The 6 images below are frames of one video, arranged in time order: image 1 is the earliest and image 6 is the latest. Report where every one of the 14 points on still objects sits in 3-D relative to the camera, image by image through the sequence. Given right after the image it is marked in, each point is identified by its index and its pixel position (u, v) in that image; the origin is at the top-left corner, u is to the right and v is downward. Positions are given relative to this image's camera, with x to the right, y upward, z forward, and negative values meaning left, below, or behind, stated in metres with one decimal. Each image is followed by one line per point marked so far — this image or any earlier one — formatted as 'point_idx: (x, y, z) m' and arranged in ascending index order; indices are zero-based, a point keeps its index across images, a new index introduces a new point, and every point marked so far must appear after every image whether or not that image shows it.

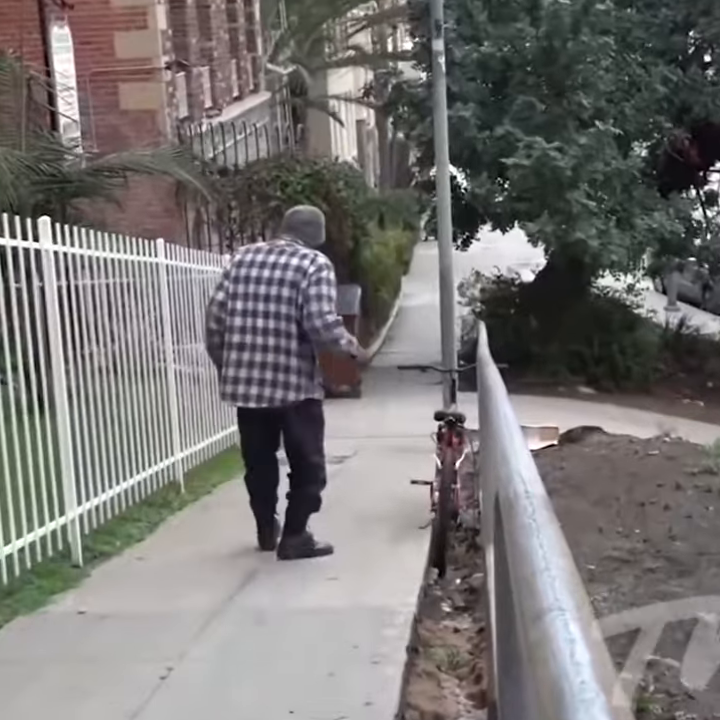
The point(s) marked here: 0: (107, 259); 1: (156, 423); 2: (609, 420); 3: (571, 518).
0: (-1.6, +0.7, +11.5) m
1: (-1.4, -0.4, +12.2) m
2: (+2.3, -0.6, +16.2) m
3: (+1.5, -1.1, +12.0) m
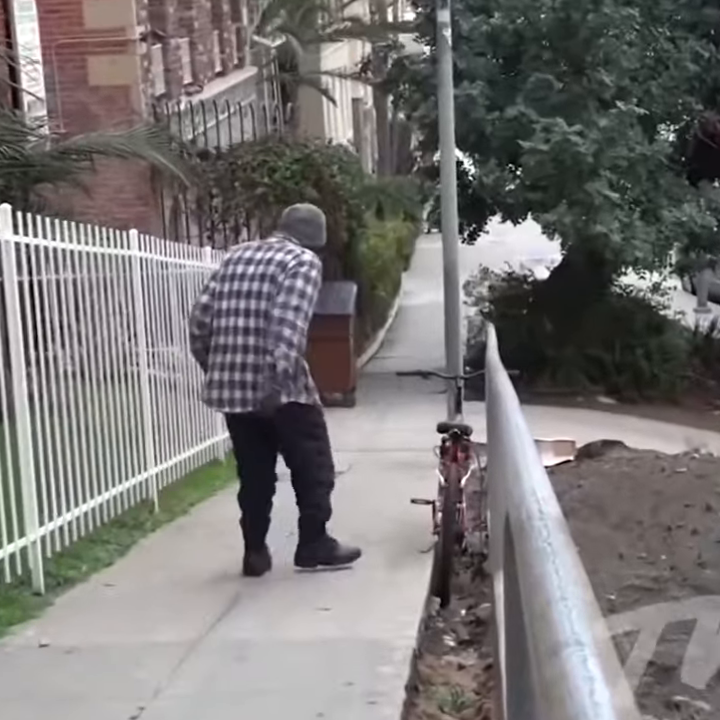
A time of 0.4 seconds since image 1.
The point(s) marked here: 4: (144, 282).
0: (-1.6, +0.6, +10.3) m
1: (-1.4, -0.5, +11.0) m
2: (+2.3, -0.7, +15.0) m
3: (+1.4, -1.1, +10.7) m
4: (-1.4, +0.5, +11.1) m
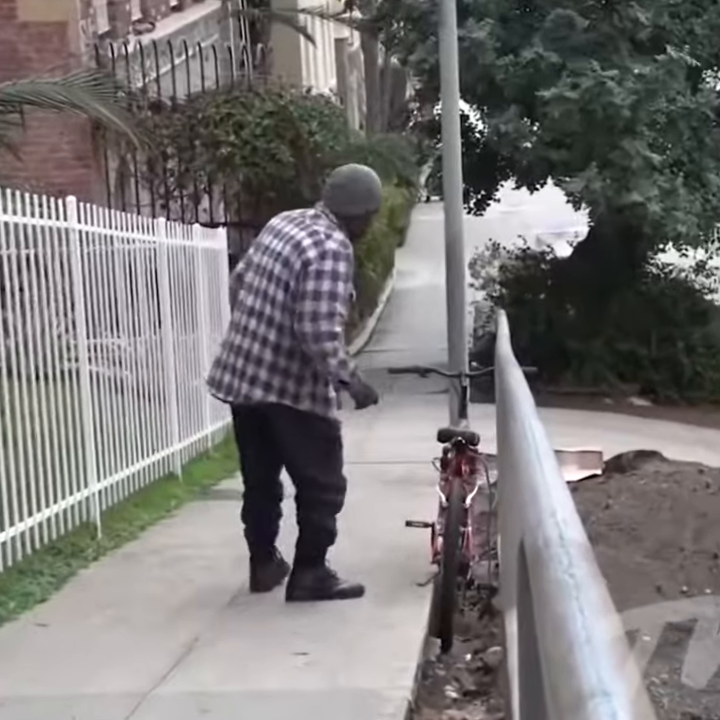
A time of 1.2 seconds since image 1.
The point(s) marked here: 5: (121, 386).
0: (-1.7, +0.7, +8.4) m
1: (-1.5, -0.4, +9.1) m
2: (+2.2, -0.6, +13.1) m
3: (+1.3, -1.1, +8.9) m
4: (-1.4, +0.5, +9.2) m
5: (-1.3, -0.2, +9.6) m
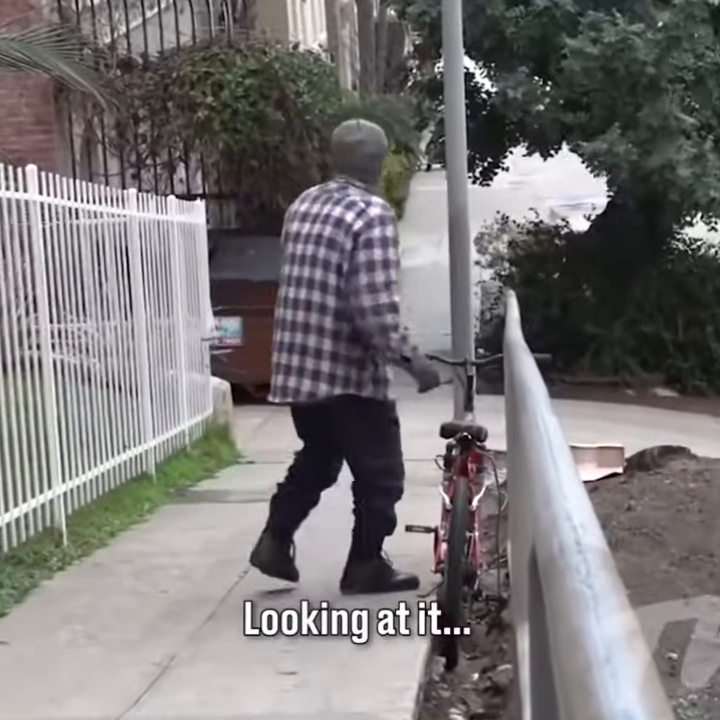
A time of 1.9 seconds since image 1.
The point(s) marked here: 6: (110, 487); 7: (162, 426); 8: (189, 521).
0: (-1.8, +0.7, +7.5) m
1: (-1.5, -0.4, +8.2) m
2: (+2.2, -0.5, +12.1) m
3: (+1.3, -1.0, +7.9) m
4: (-1.5, +0.6, +8.3) m
5: (-1.4, -0.1, +8.7) m
6: (-1.3, -0.7, +9.0) m
7: (-1.1, -0.4, +9.8) m
8: (-0.9, -0.8, +8.8) m
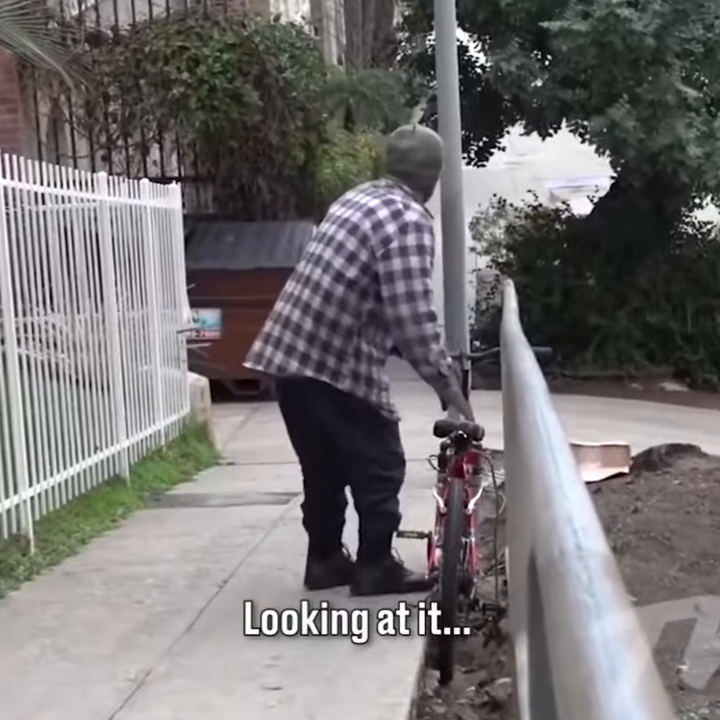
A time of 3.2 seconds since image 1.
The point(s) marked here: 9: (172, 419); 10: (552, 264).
0: (-1.8, +0.7, +7.0) m
1: (-1.6, -0.4, +7.6) m
2: (+2.2, -0.5, +11.6) m
3: (+1.3, -1.0, +7.4) m
4: (-1.5, +0.6, +7.8) m
5: (-1.4, -0.1, +8.2) m
6: (-1.4, -0.6, +8.5) m
7: (-1.2, -0.4, +9.3) m
8: (-0.9, -0.8, +8.3) m
9: (-1.1, -0.3, +10.0) m
10: (+1.9, +0.9, +18.6) m
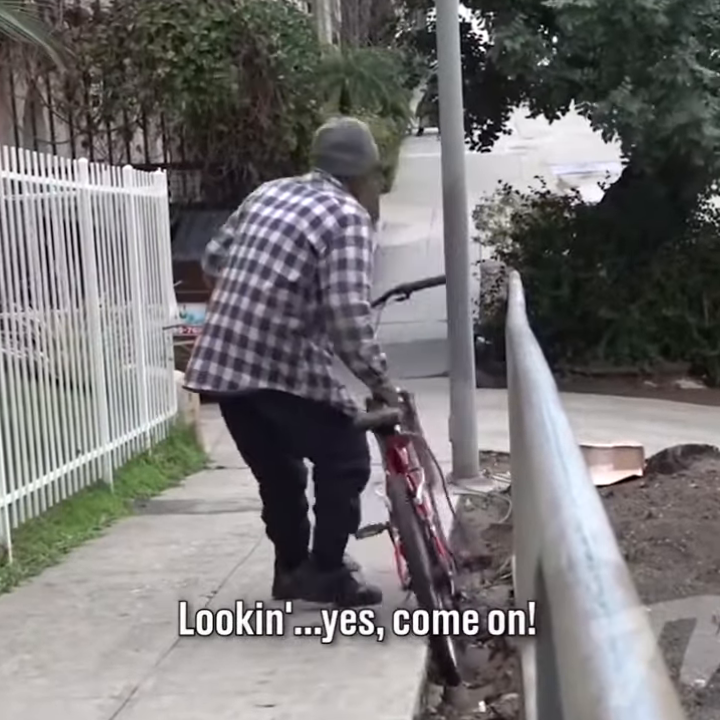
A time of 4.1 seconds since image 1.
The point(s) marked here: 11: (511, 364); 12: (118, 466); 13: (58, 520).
0: (-1.8, +0.7, +6.5) m
1: (-1.6, -0.4, +7.2) m
2: (+2.1, -0.4, +11.2) m
3: (+1.2, -1.0, +7.0) m
4: (-1.5, +0.6, +7.3) m
5: (-1.4, -0.1, +7.7) m
6: (-1.4, -0.6, +8.0) m
7: (-1.2, -0.3, +8.9) m
8: (-0.9, -0.8, +7.8) m
9: (-1.1, -0.3, +9.6) m
10: (+1.9, +1.0, +18.1) m
11: (+0.6, -0.1, +7.2) m
12: (-1.2, -0.5, +8.8) m
13: (-1.4, -0.7, +7.8) m
